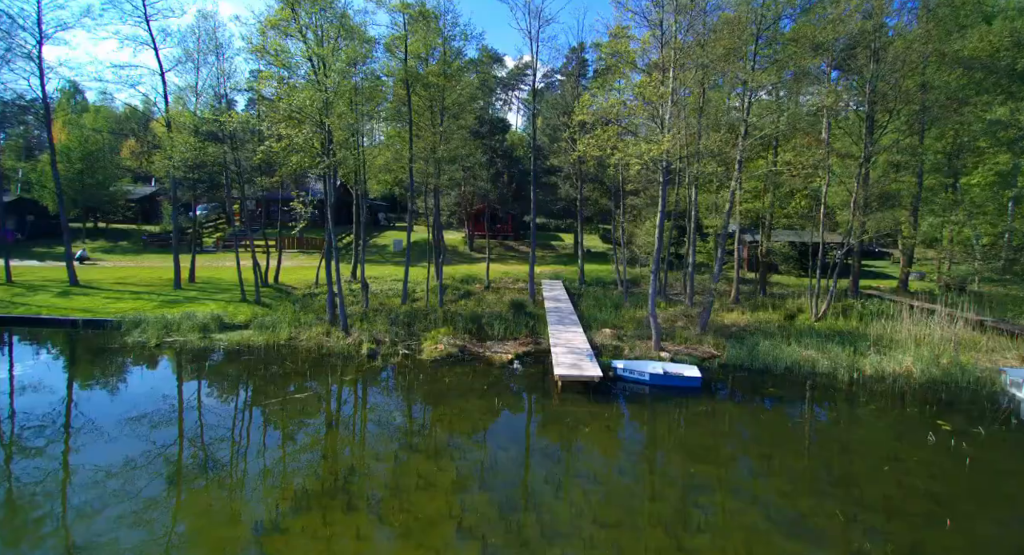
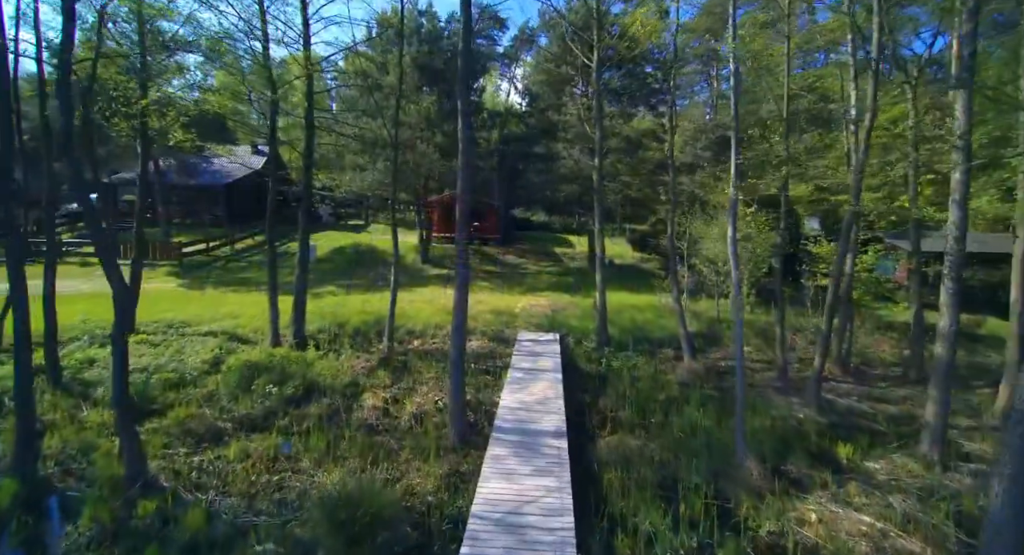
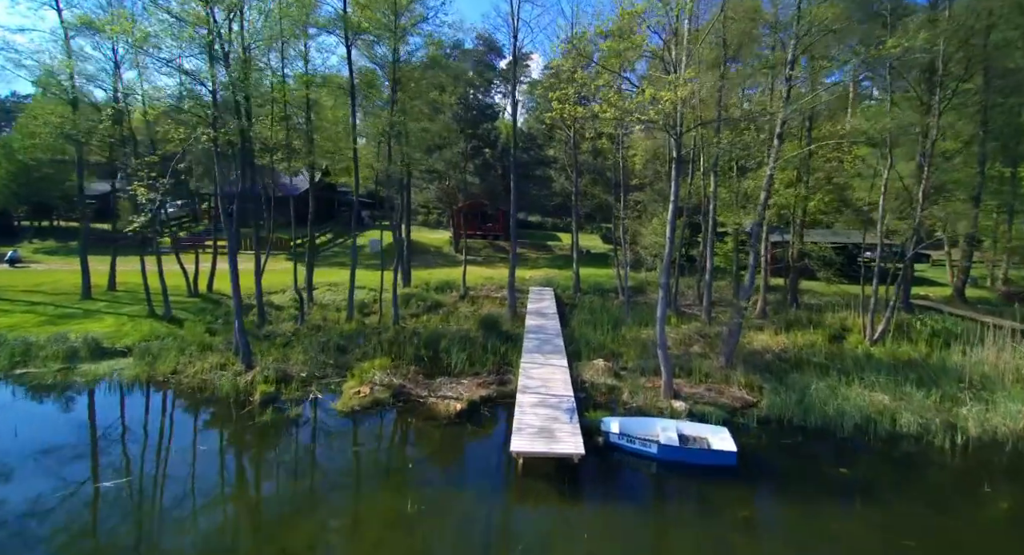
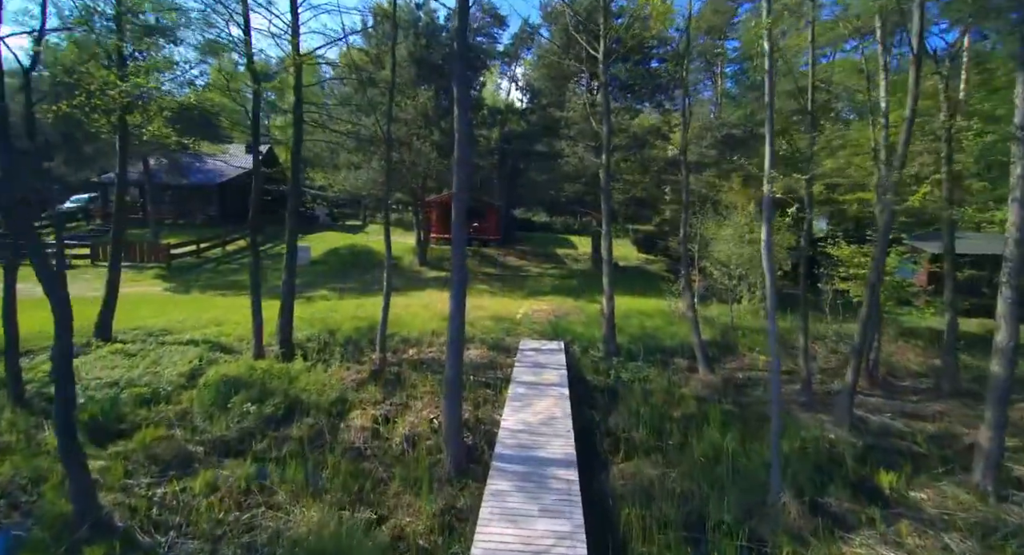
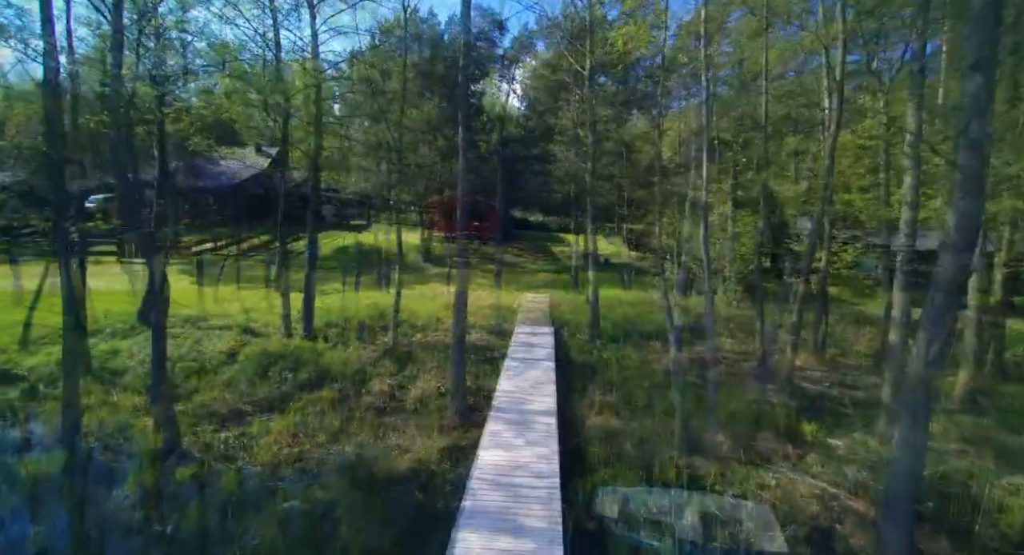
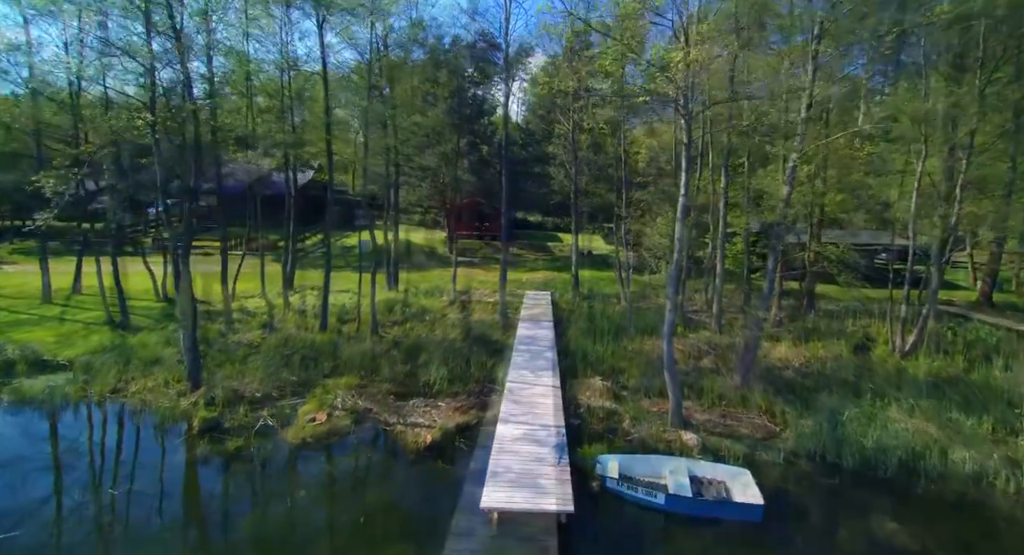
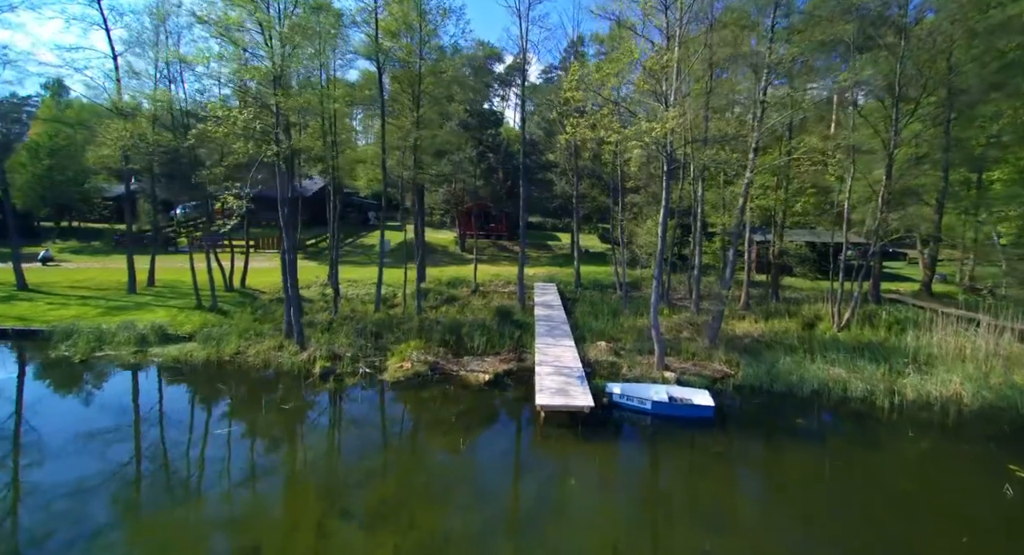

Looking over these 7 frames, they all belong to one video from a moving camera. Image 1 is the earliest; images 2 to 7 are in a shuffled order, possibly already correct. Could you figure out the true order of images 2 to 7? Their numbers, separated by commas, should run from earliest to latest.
7, 3, 6, 5, 2, 4
